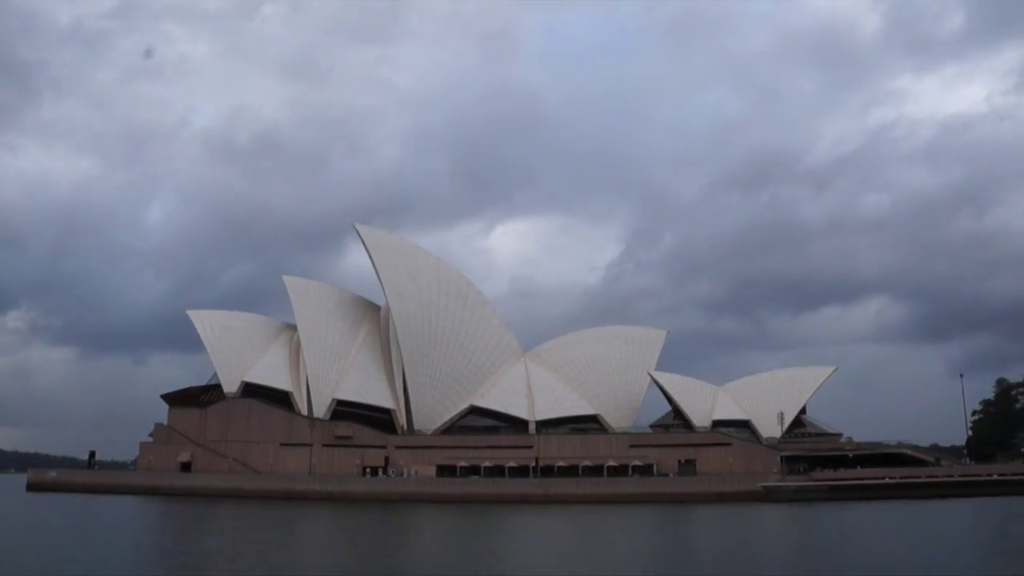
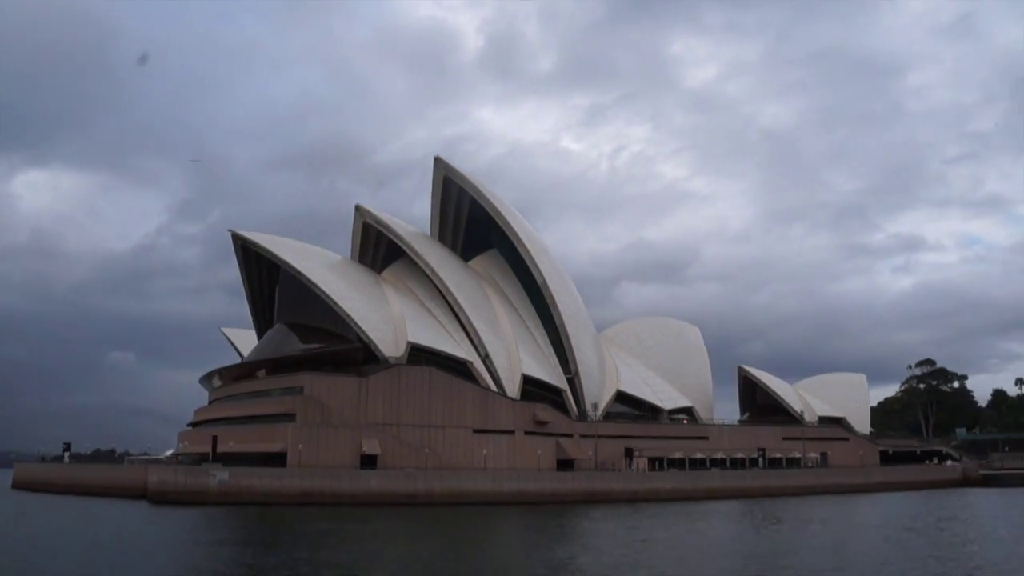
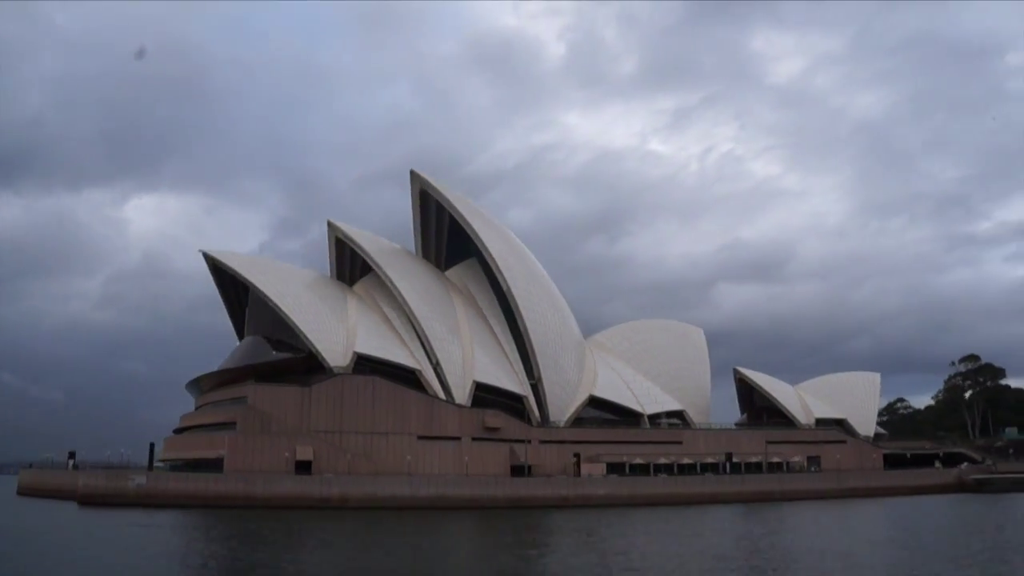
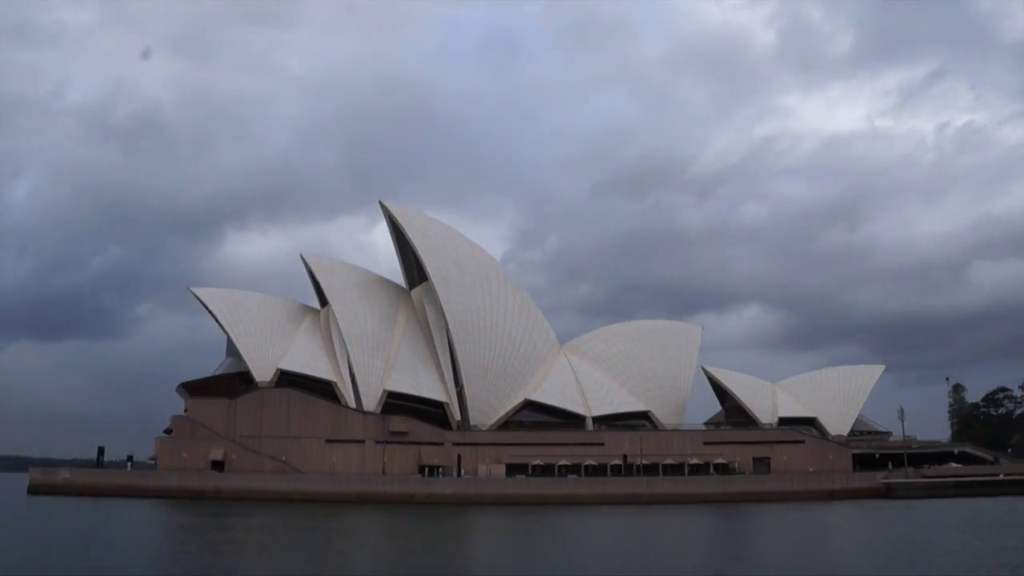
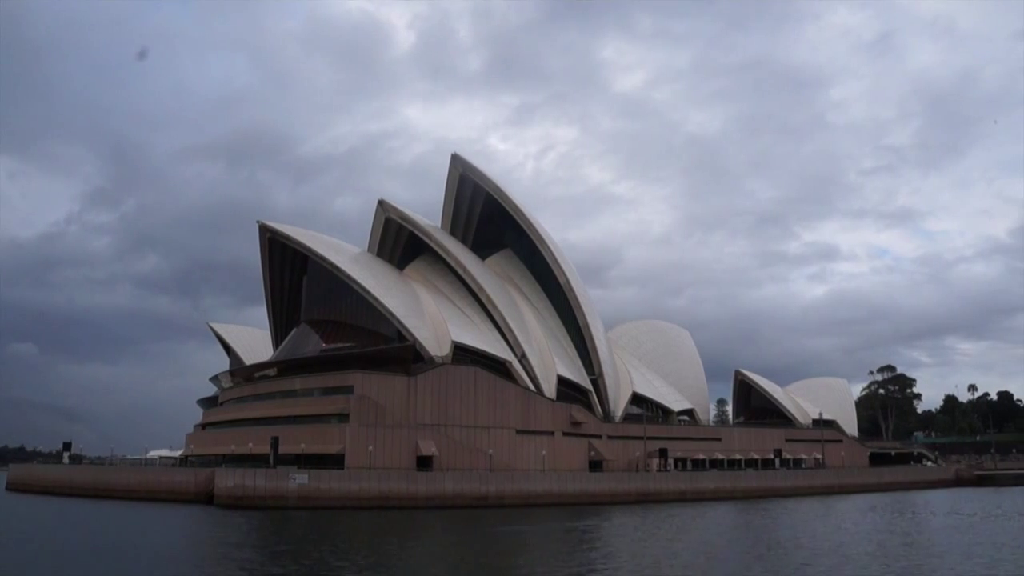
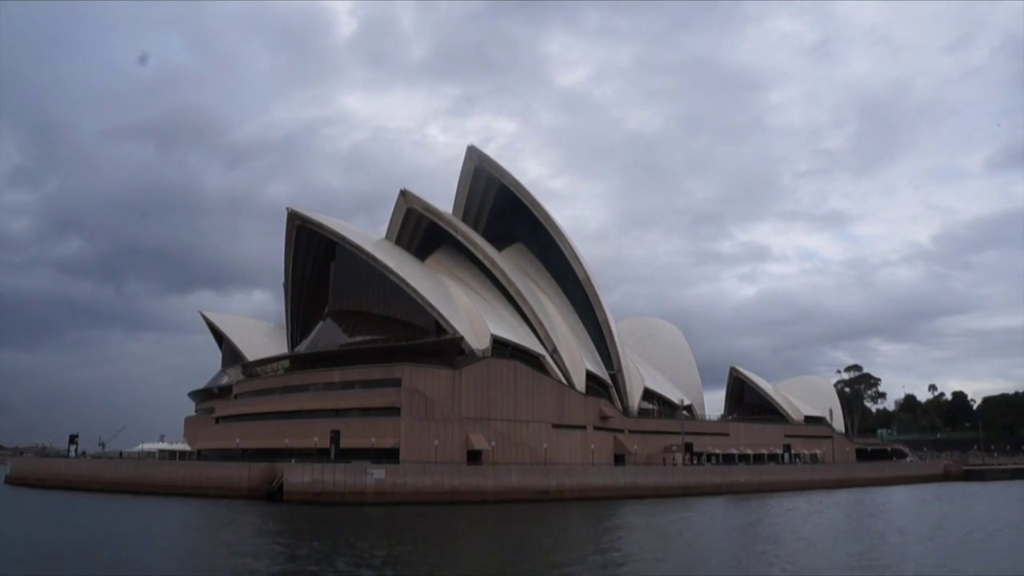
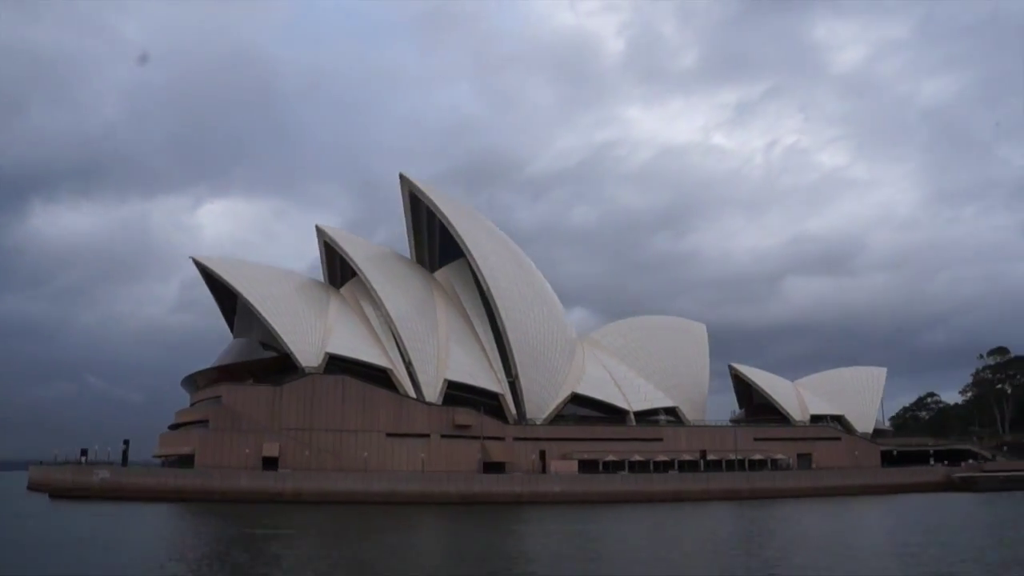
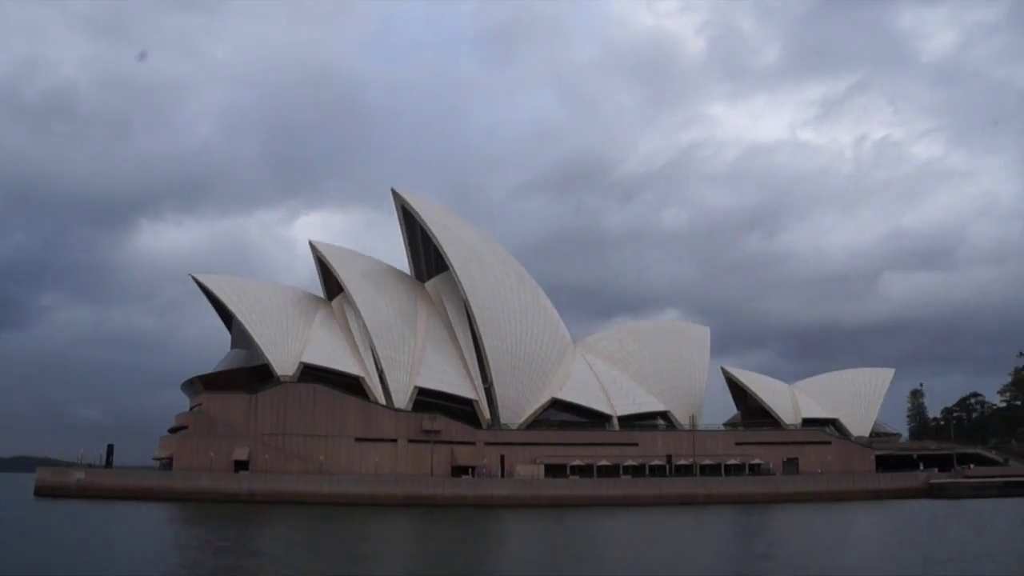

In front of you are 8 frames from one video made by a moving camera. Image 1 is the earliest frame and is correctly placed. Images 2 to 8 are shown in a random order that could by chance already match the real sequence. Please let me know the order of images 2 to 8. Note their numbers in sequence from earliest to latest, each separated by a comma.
4, 8, 7, 3, 2, 5, 6
